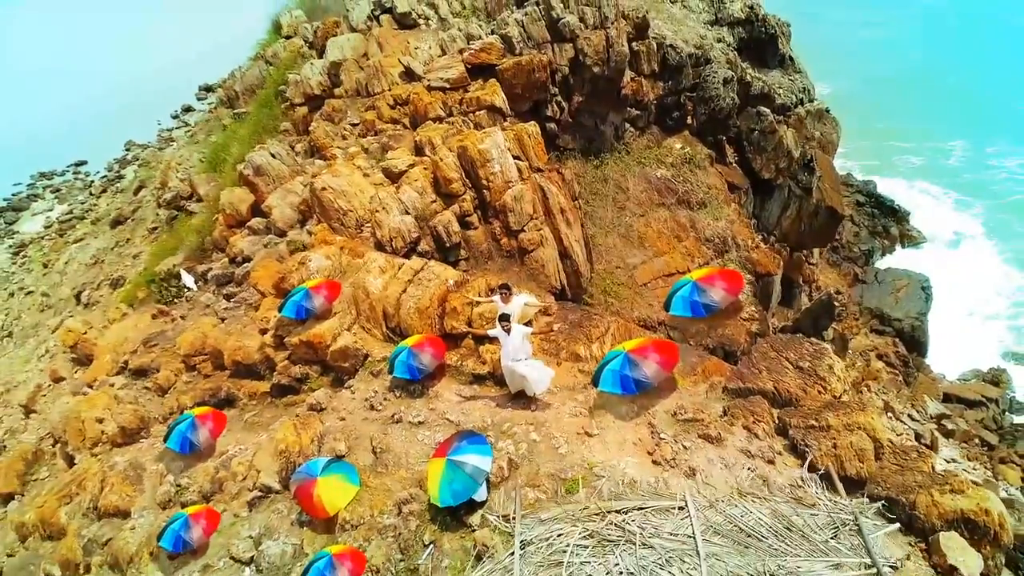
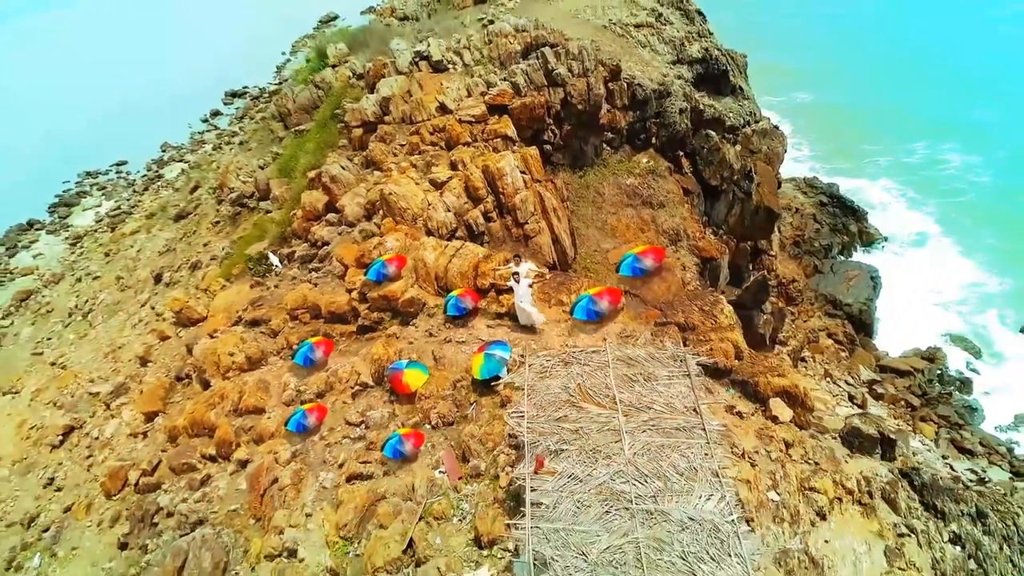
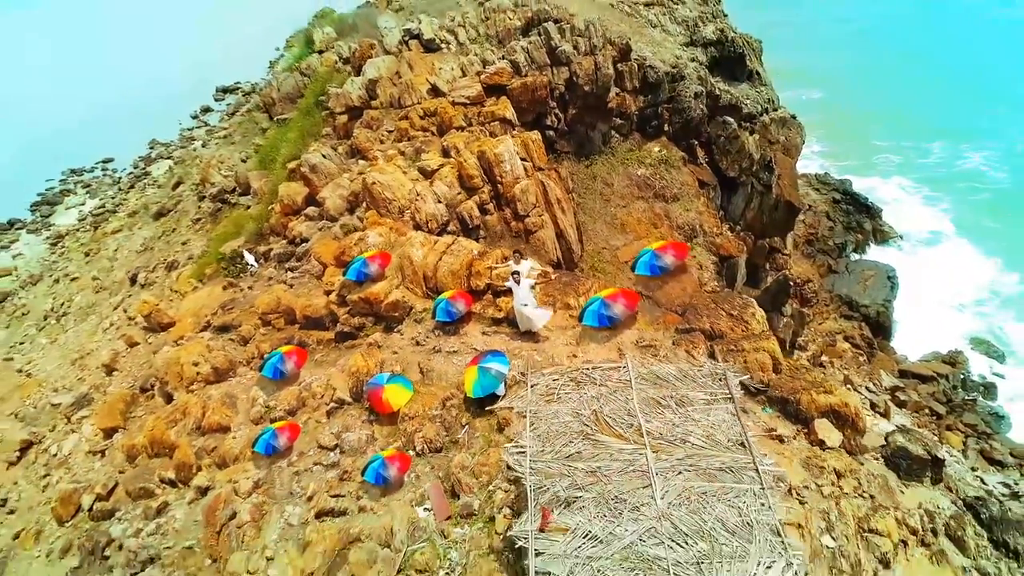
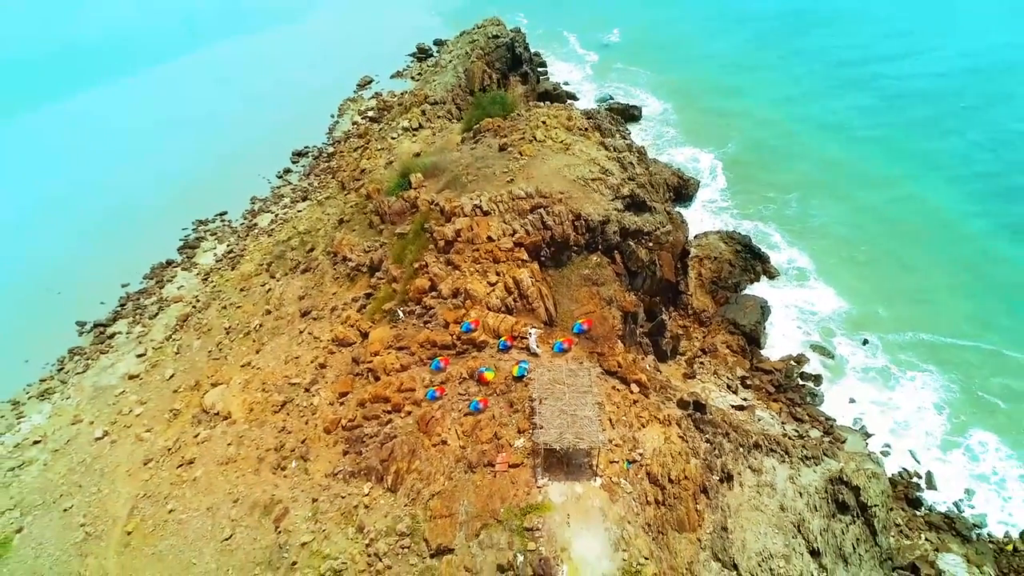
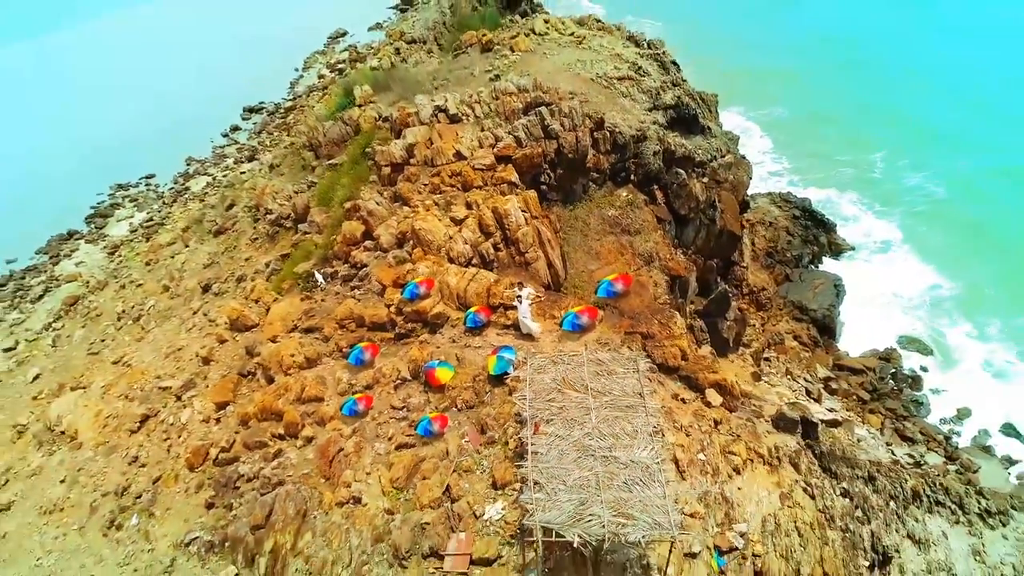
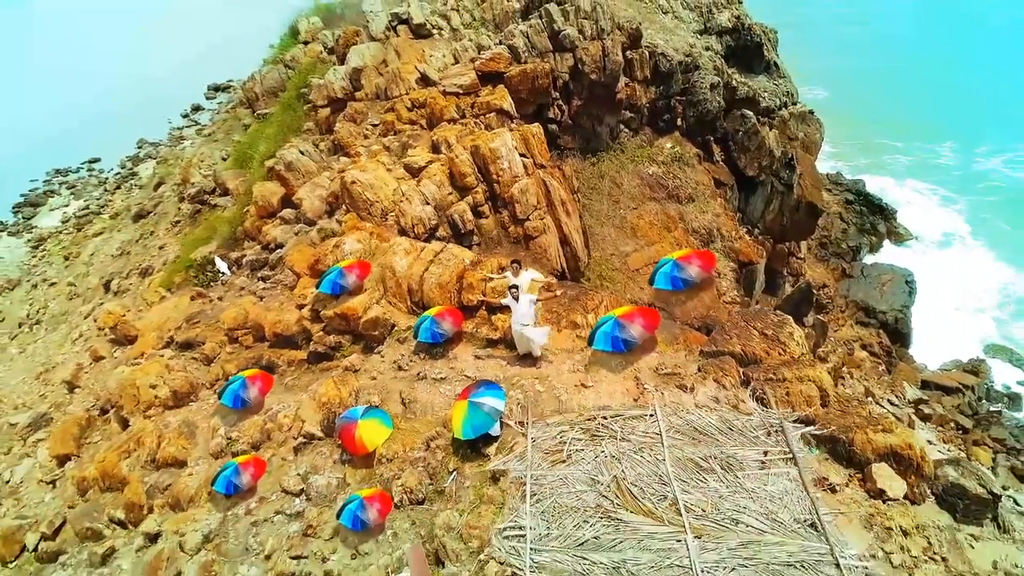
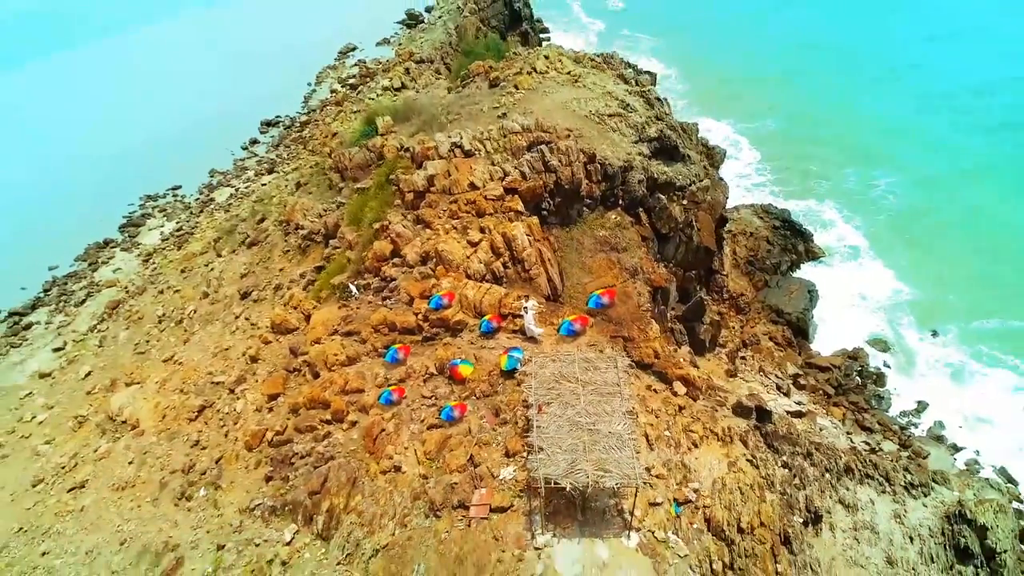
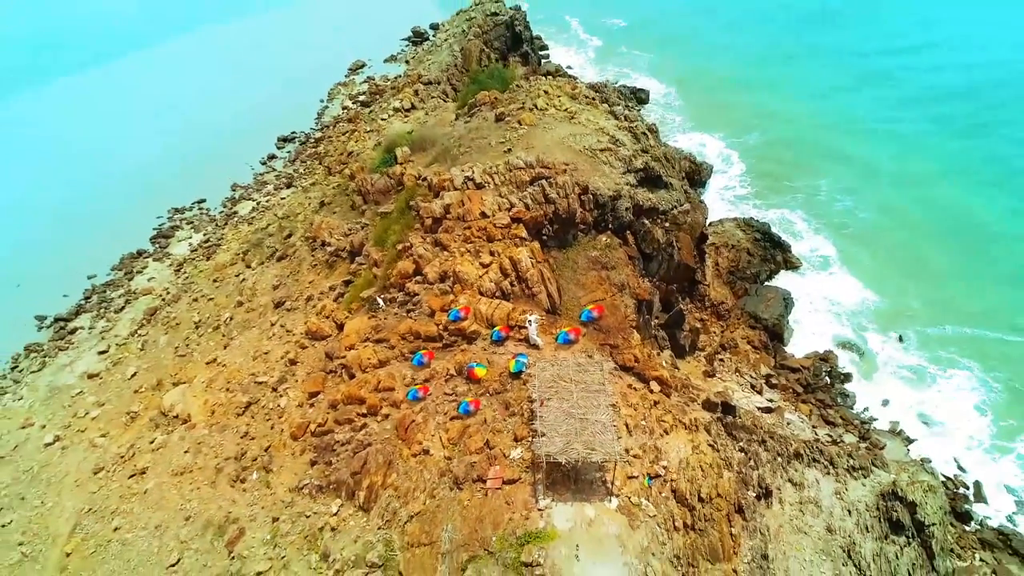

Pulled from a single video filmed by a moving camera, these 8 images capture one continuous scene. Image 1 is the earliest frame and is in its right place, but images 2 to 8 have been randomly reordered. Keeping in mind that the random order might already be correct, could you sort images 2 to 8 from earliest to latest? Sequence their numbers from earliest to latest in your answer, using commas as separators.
6, 3, 2, 5, 7, 8, 4
